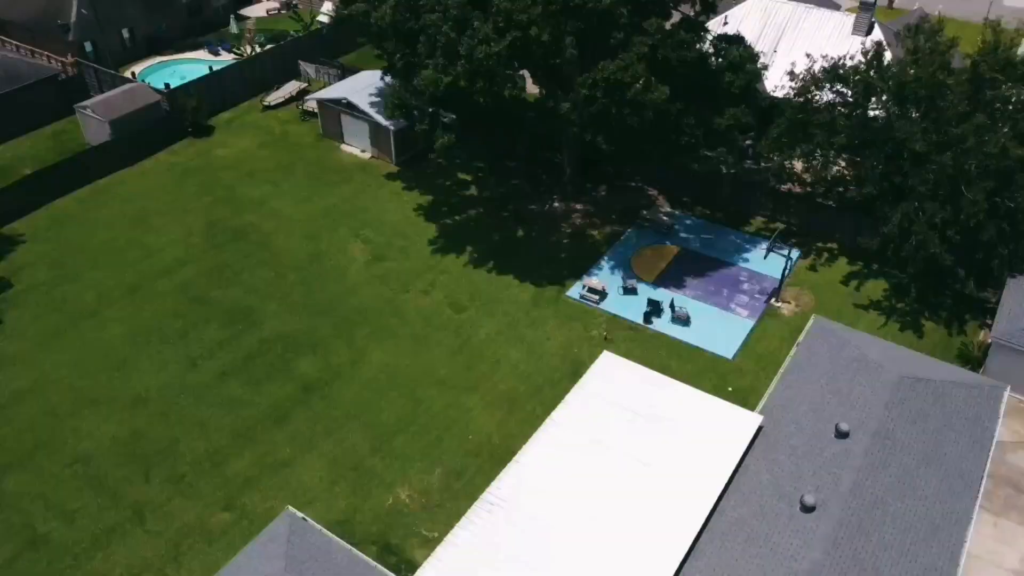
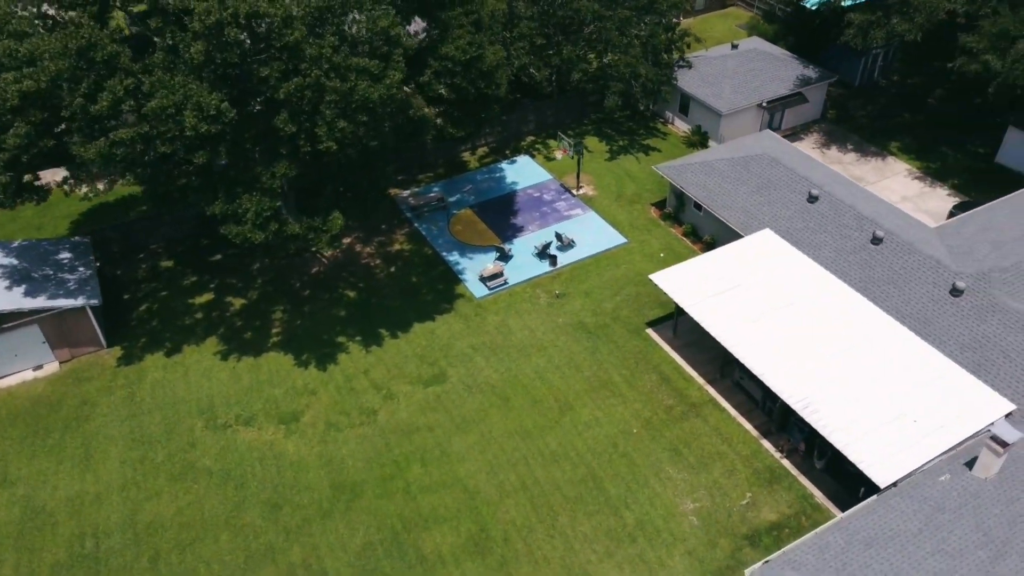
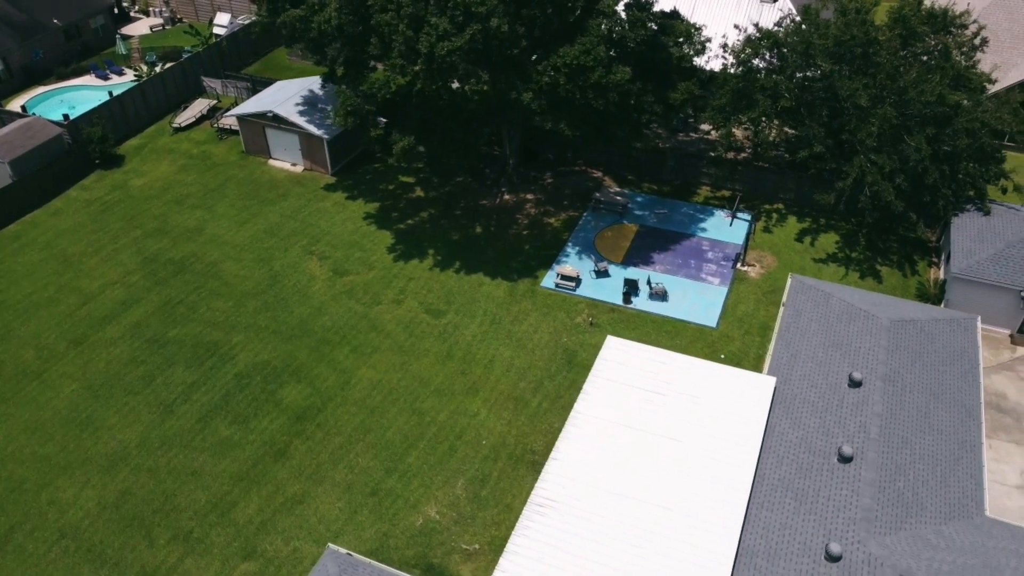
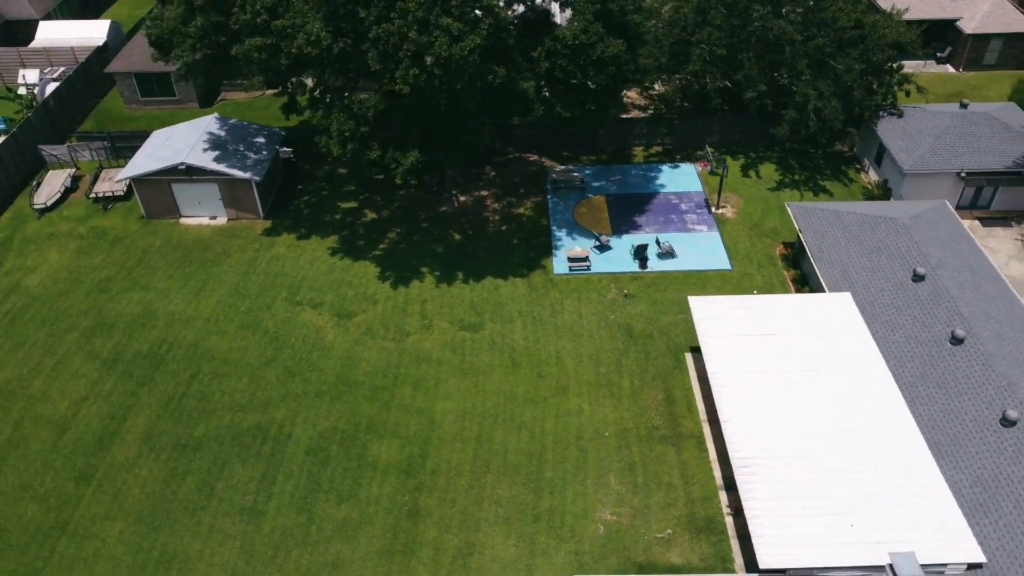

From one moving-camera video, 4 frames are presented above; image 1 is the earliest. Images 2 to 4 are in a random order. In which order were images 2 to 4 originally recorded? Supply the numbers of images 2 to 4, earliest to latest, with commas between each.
3, 4, 2
